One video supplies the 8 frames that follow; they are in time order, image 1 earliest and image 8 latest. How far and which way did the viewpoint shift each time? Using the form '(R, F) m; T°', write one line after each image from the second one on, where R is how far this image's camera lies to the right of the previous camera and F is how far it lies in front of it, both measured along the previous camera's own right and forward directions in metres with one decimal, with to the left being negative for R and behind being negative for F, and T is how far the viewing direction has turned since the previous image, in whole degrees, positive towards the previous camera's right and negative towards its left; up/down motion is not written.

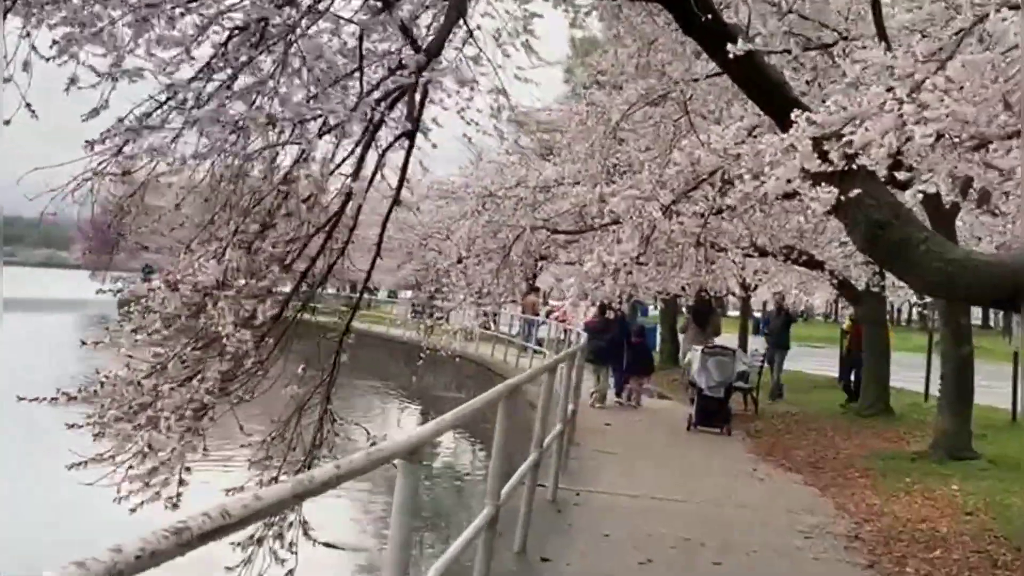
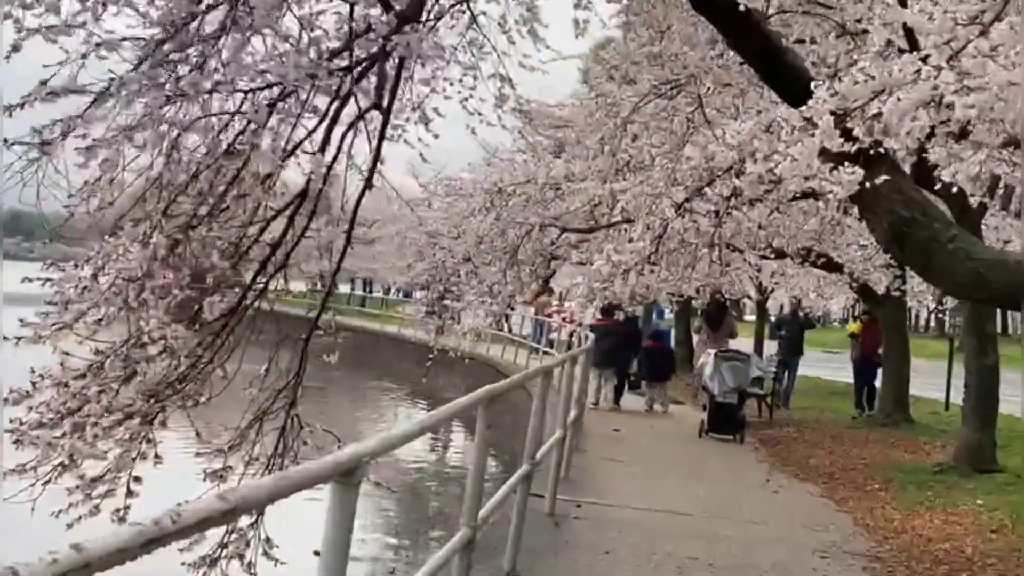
(+0.1, +0.5) m; -1°
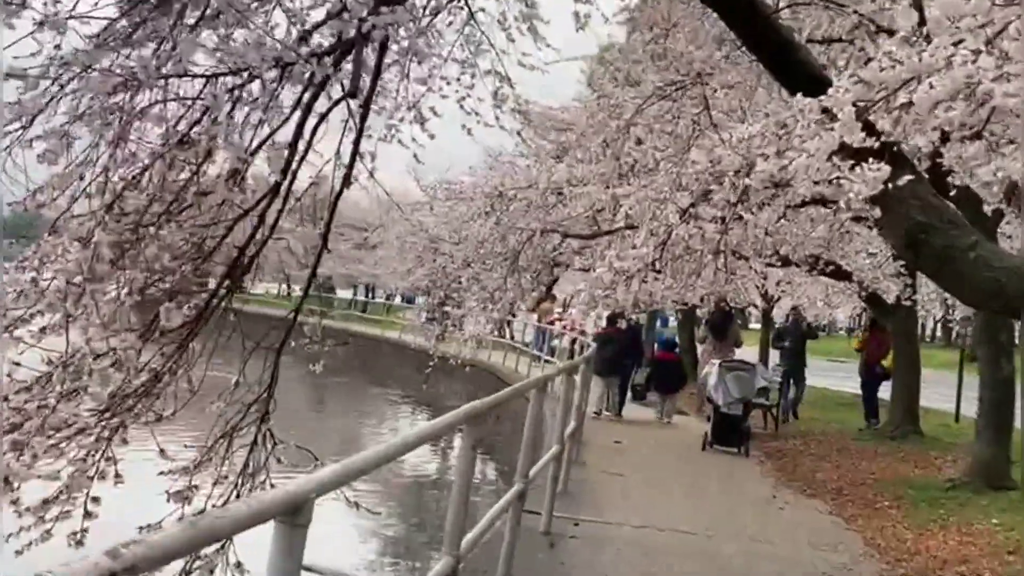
(+0.1, +0.3) m; 0°
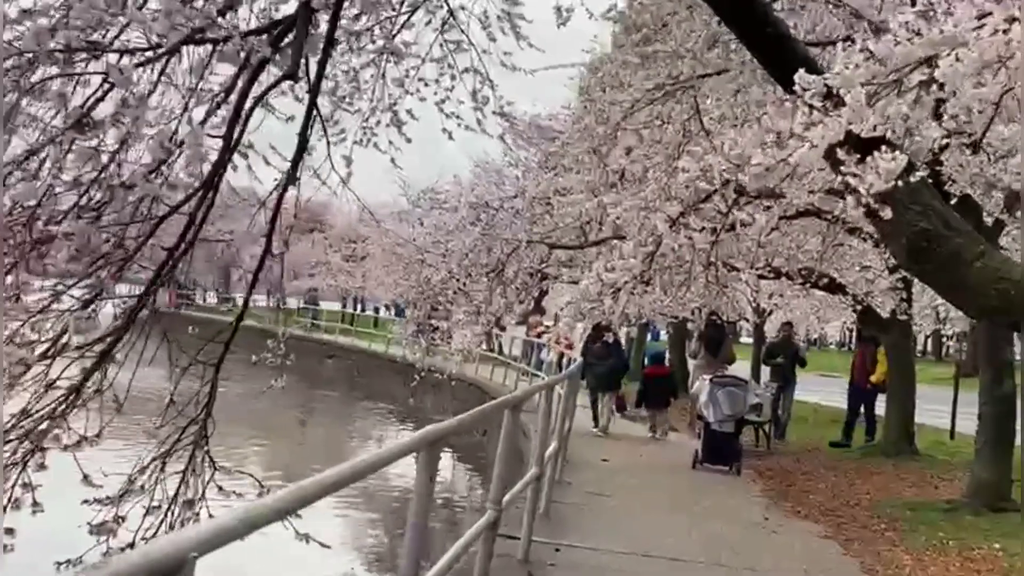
(+0.1, +0.4) m; 0°
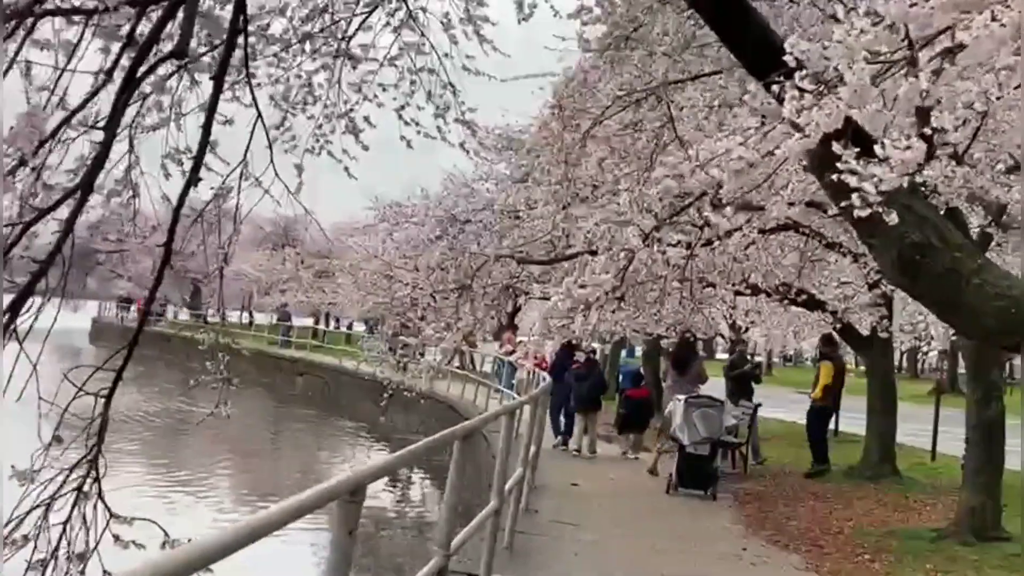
(+0.1, +0.5) m; +1°
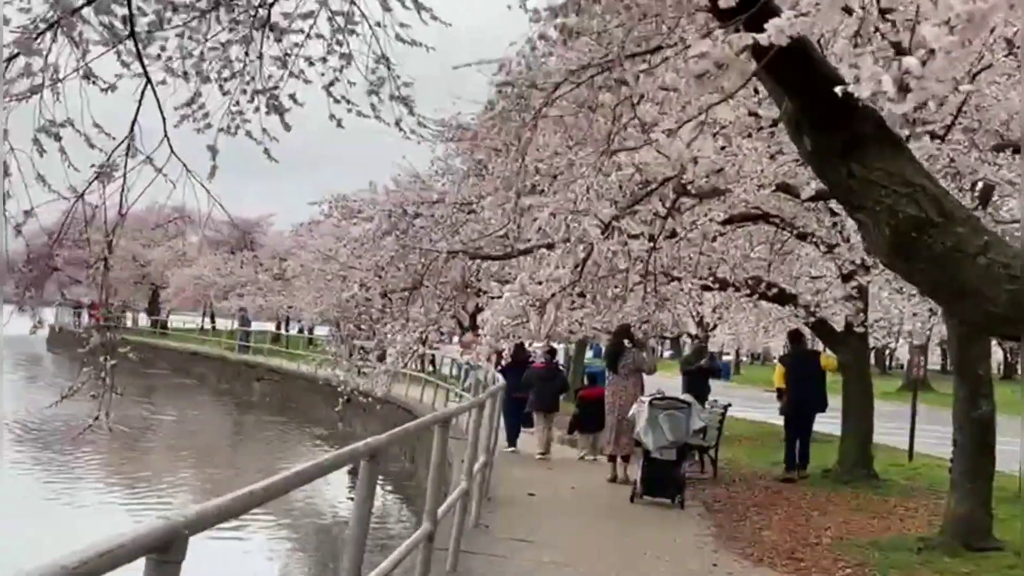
(+0.2, +0.8) m; +2°
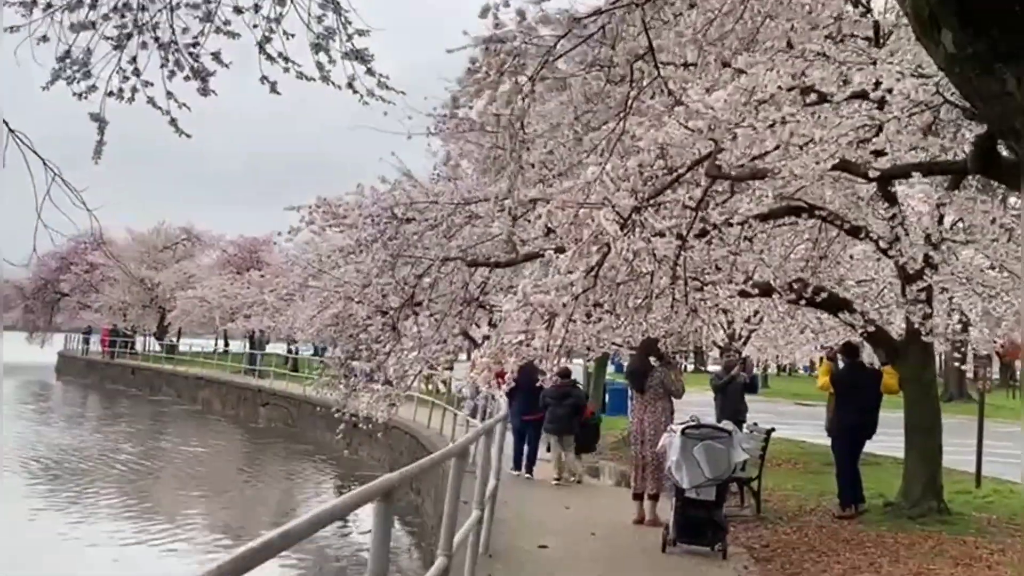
(+0.1, +1.6) m; -1°
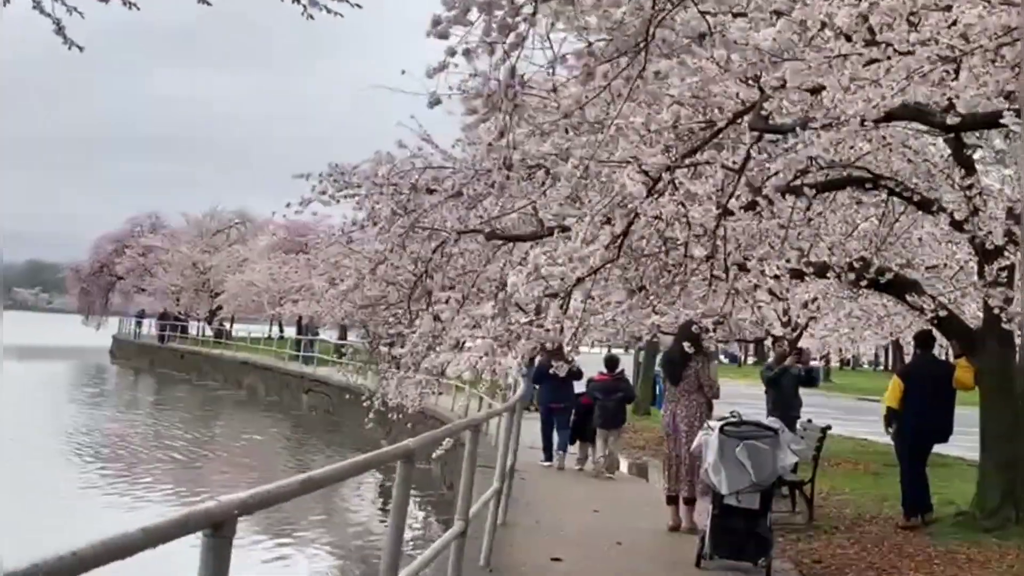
(+0.3, +1.1) m; -3°
